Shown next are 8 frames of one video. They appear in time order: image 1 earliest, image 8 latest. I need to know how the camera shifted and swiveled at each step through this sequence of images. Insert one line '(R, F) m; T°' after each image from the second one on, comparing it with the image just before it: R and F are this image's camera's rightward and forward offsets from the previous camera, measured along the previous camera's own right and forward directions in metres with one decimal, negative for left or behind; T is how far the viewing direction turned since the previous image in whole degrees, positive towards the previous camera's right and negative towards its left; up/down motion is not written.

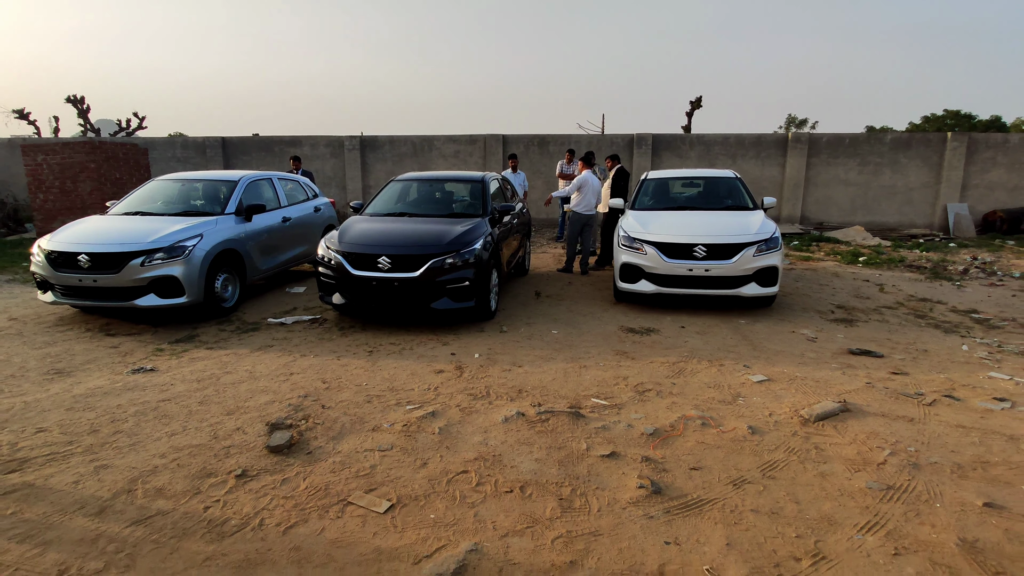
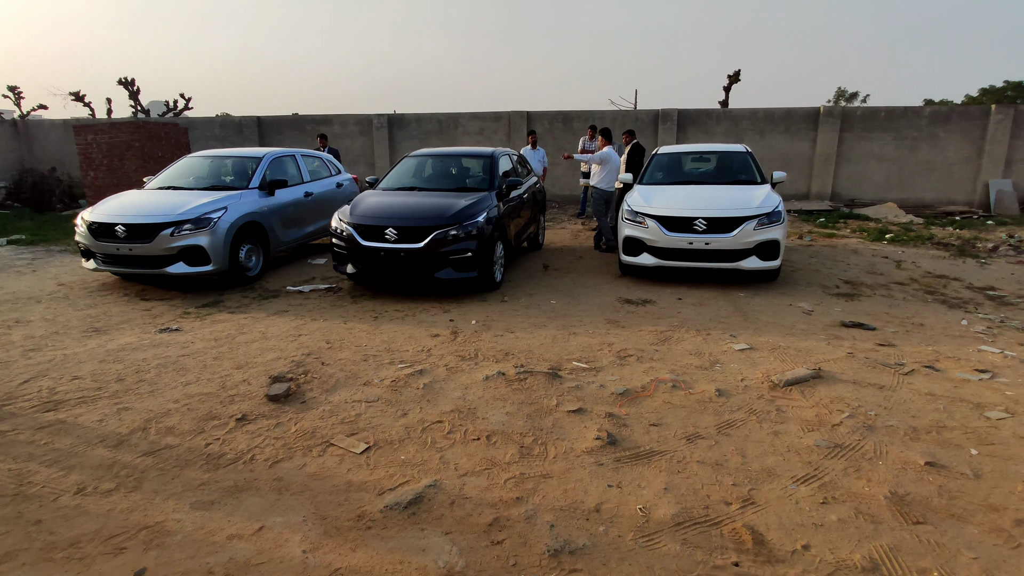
(+0.4, -0.2) m; -4°
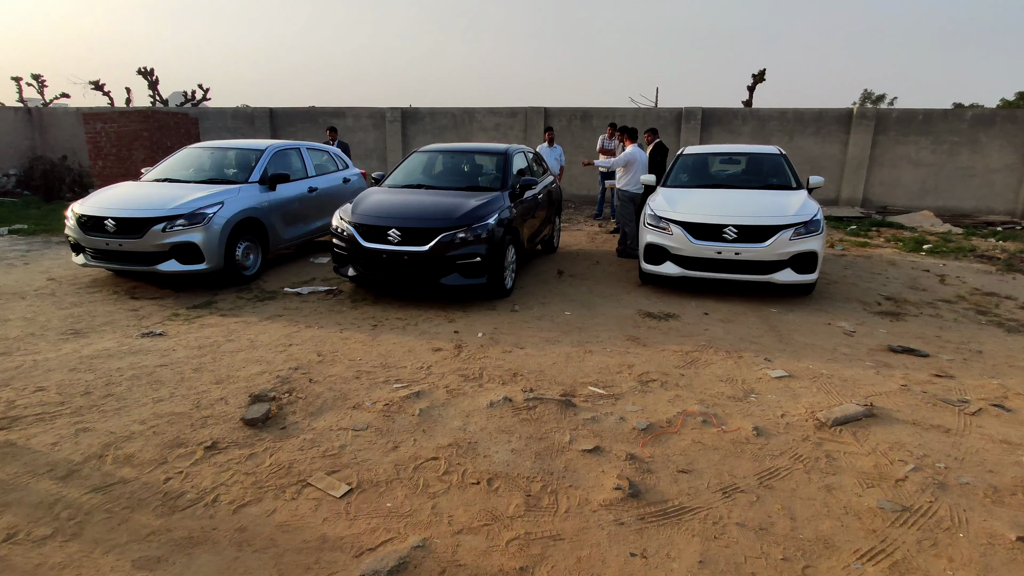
(0.0, +0.5) m; -1°
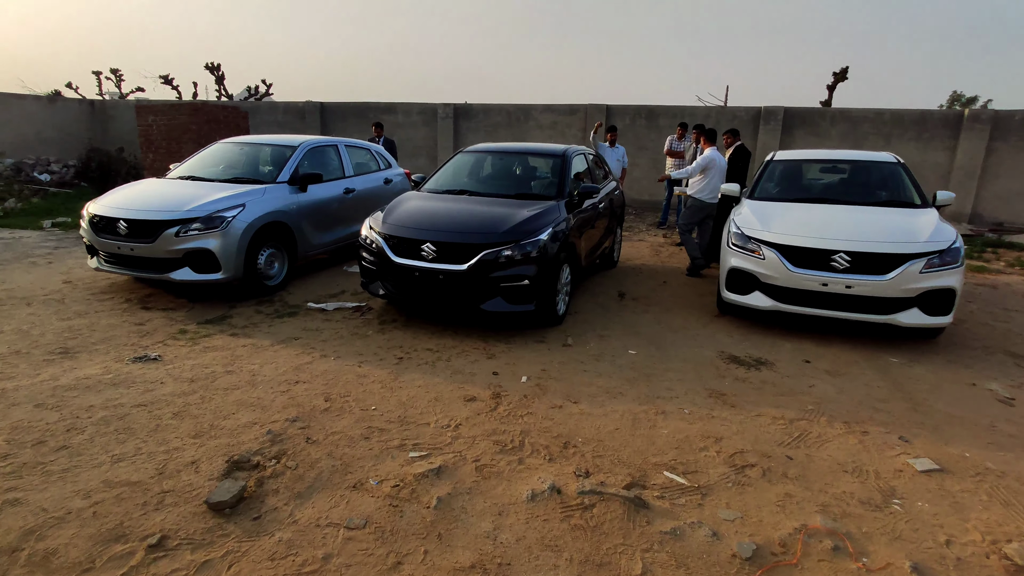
(0.0, +0.9) m; -5°
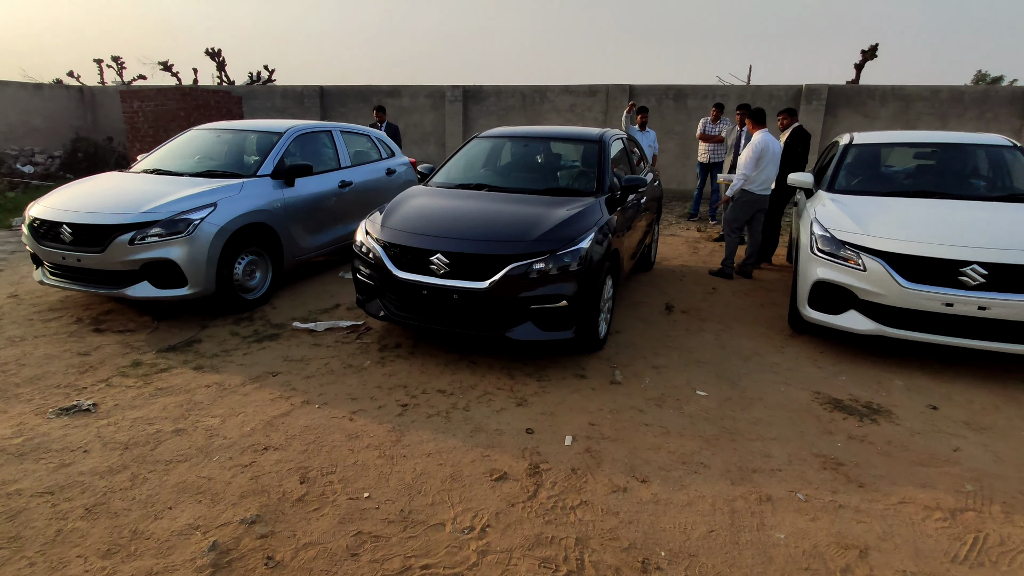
(-0.2, +1.0) m; -1°
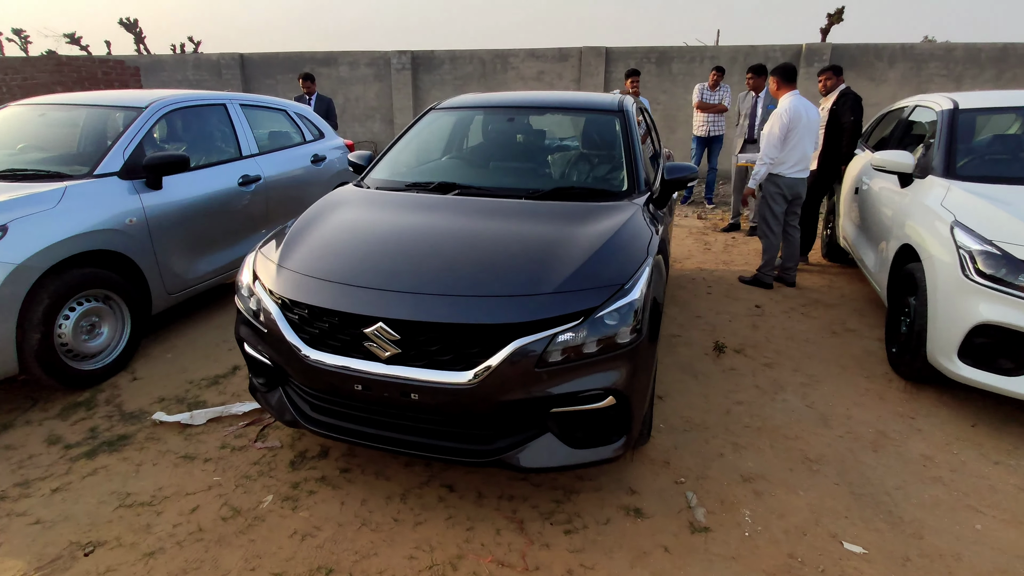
(-0.2, +1.7) m; +4°
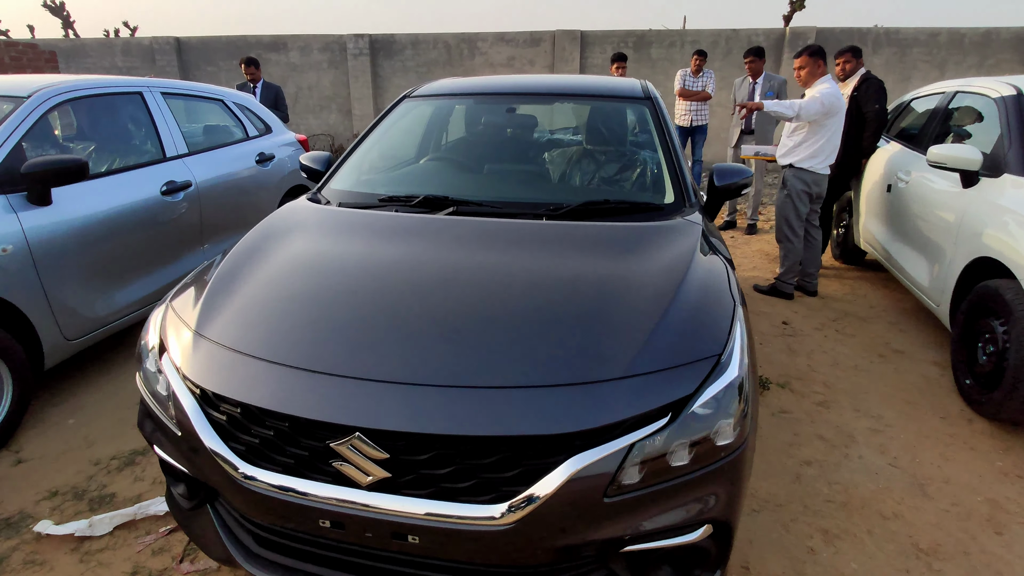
(-0.2, +0.7) m; +4°
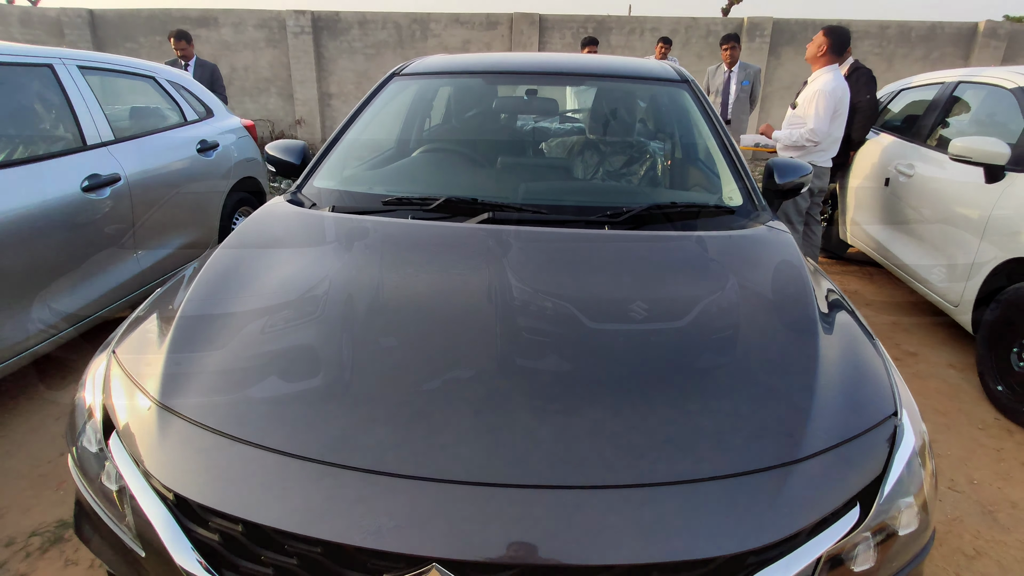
(-0.3, +0.4) m; +6°
